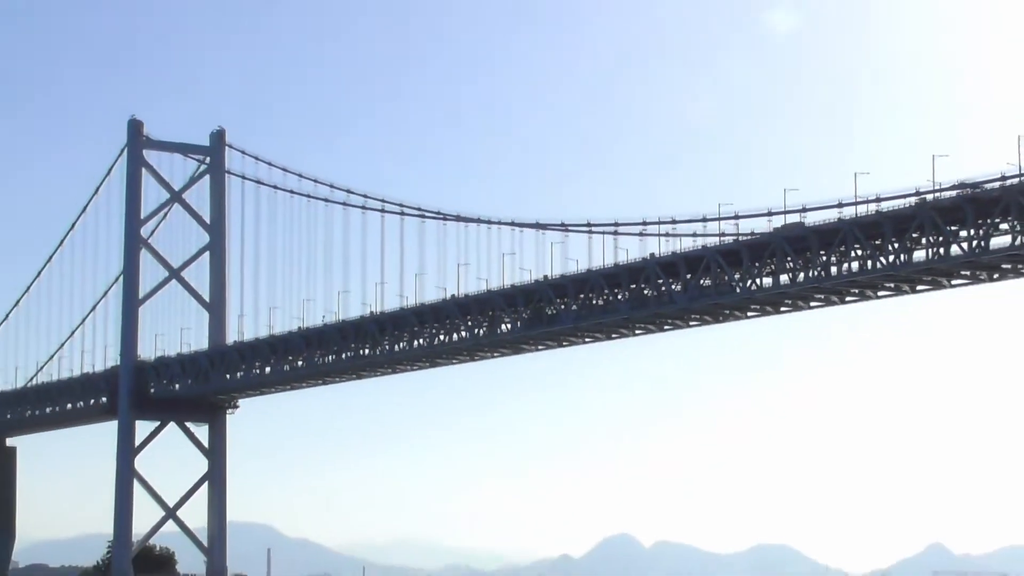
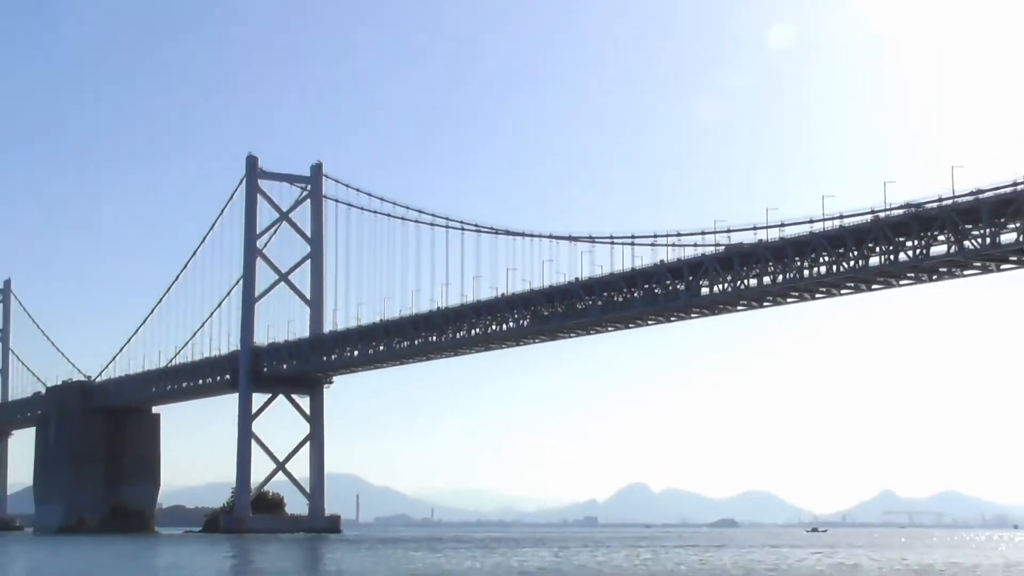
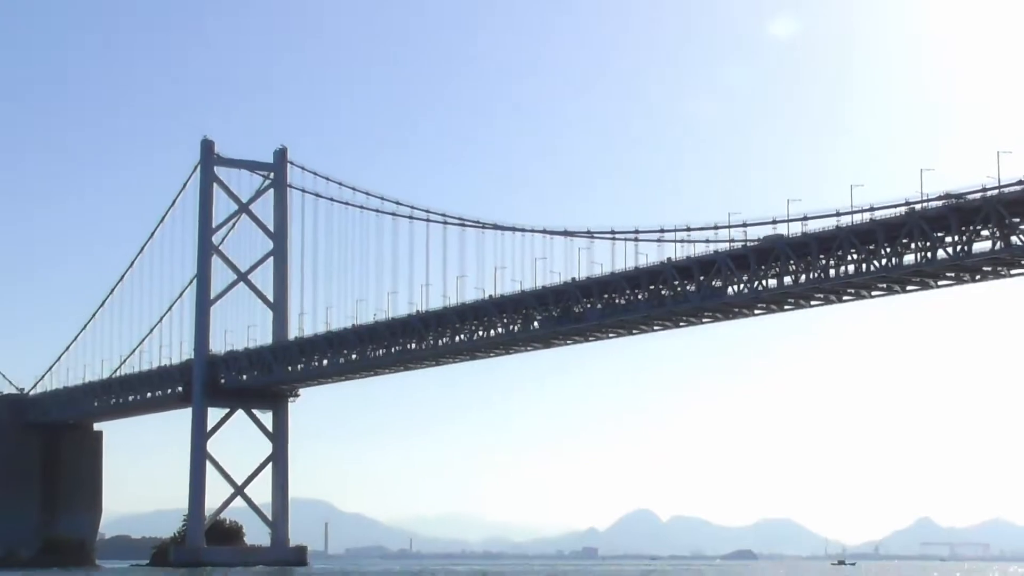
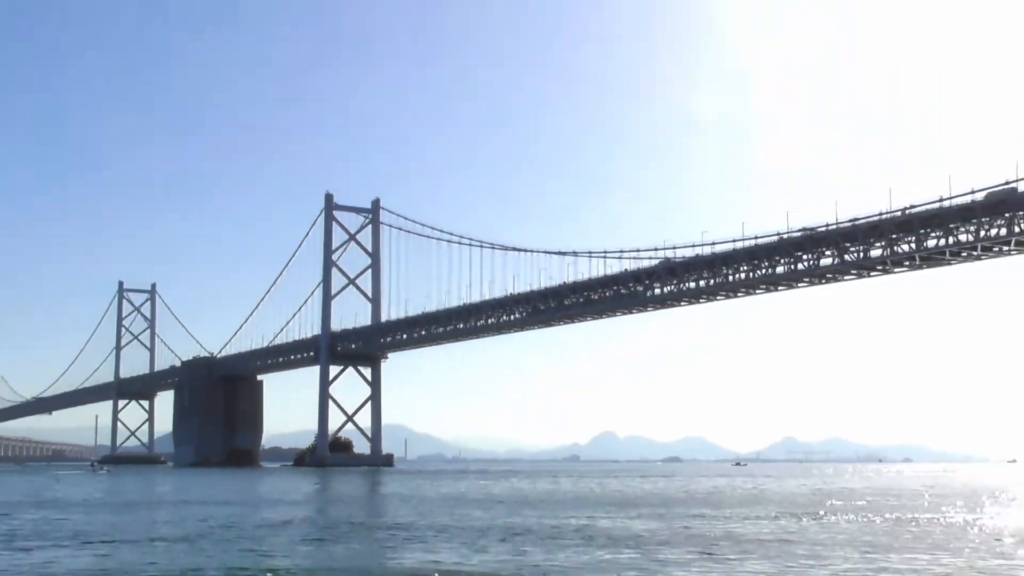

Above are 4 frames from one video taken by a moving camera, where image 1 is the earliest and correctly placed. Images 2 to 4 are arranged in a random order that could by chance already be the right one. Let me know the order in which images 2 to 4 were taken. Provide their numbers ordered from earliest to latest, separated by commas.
3, 2, 4
